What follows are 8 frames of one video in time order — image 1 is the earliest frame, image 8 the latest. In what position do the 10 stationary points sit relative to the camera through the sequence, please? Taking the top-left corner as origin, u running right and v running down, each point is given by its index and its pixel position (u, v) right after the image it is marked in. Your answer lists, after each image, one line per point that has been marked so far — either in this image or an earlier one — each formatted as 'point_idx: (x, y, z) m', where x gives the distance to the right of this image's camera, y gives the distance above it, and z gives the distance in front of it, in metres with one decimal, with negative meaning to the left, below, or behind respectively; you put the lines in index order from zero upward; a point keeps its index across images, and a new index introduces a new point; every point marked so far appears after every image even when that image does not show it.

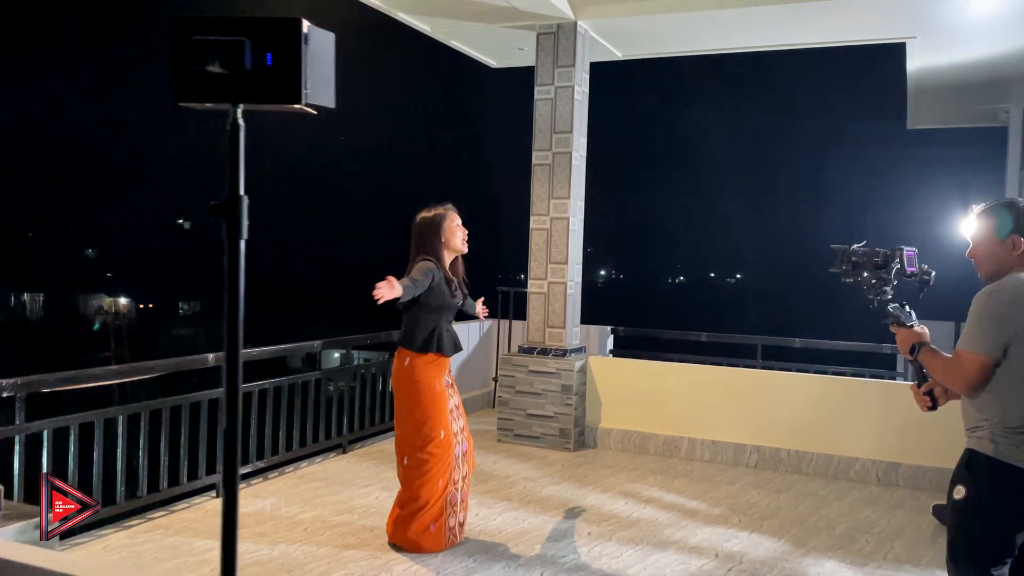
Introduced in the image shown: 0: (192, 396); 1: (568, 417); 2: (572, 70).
0: (-1.5, -0.5, +3.8) m
1: (+0.3, -0.8, +5.0) m
2: (+0.4, +1.3, +5.0) m
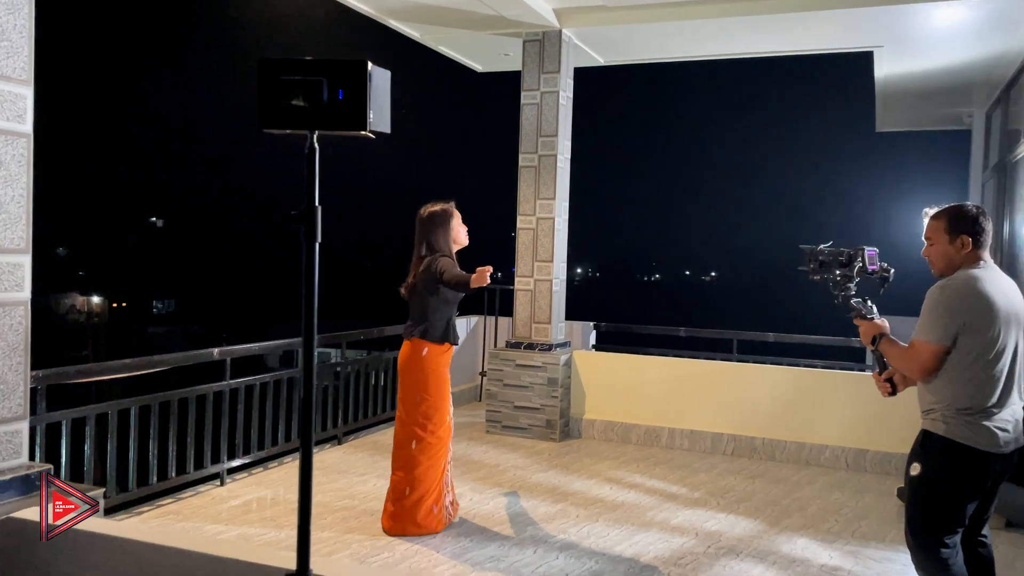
0: (-1.5, -0.5, +4.0) m
1: (+0.3, -0.8, +5.2) m
2: (+0.3, +1.3, +5.2) m
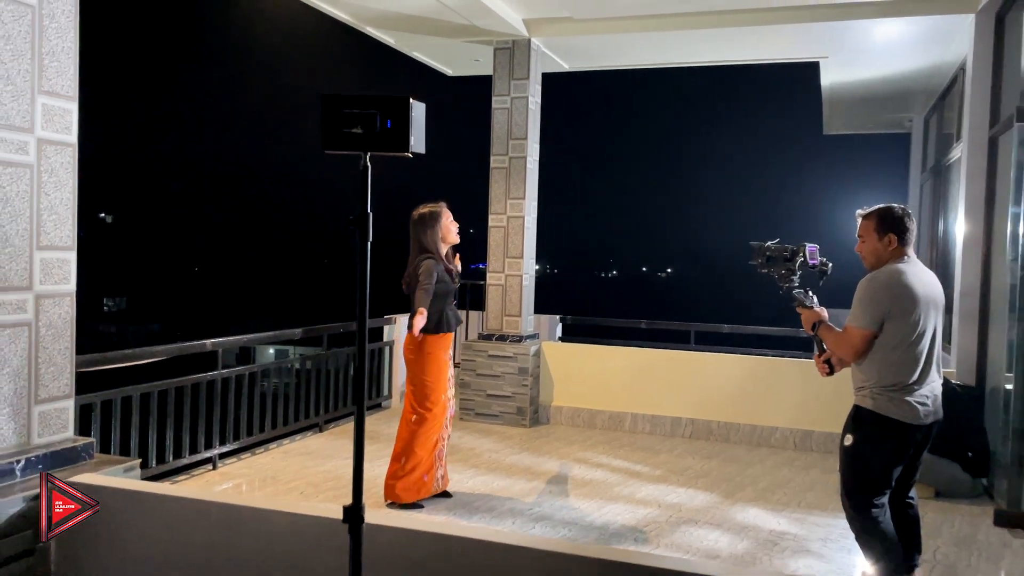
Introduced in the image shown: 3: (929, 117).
0: (-1.6, -0.5, +4.2) m
1: (+0.1, -0.7, +5.5) m
2: (+0.1, +1.4, +5.5) m
3: (+3.6, +1.5, +7.0) m
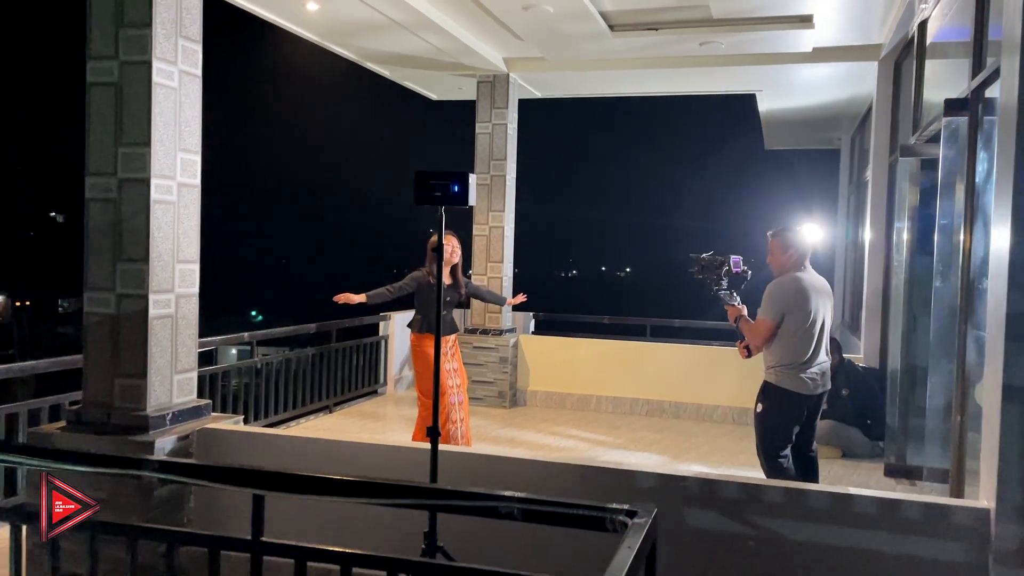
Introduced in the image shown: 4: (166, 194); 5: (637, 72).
0: (-1.7, -0.5, +5.0) m
1: (-0.1, -0.7, +6.4) m
2: (-0.1, +1.4, +6.4) m
3: (+3.4, +1.5, +8.1) m
4: (-1.2, +0.3, +2.8) m
5: (+0.9, +1.6, +6.1) m
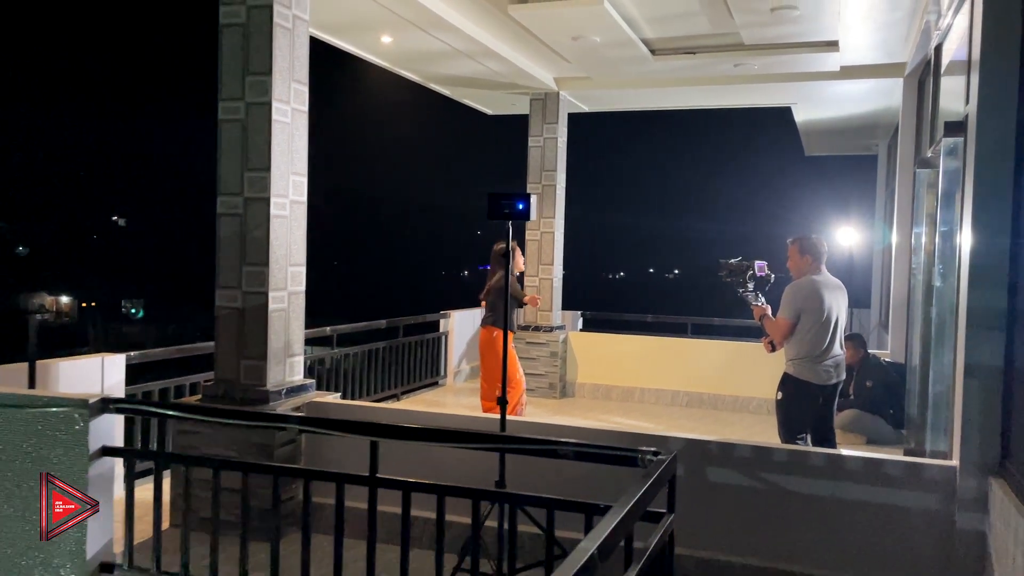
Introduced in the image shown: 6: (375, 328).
0: (-1.4, -0.5, +5.6) m
1: (+0.4, -0.7, +6.9) m
2: (+0.4, +1.4, +6.9) m
3: (+3.9, +1.5, +8.4) m
4: (-1.0, +0.3, +3.5) m
5: (+1.3, +1.6, +6.6) m
6: (-1.1, -0.3, +6.4) m
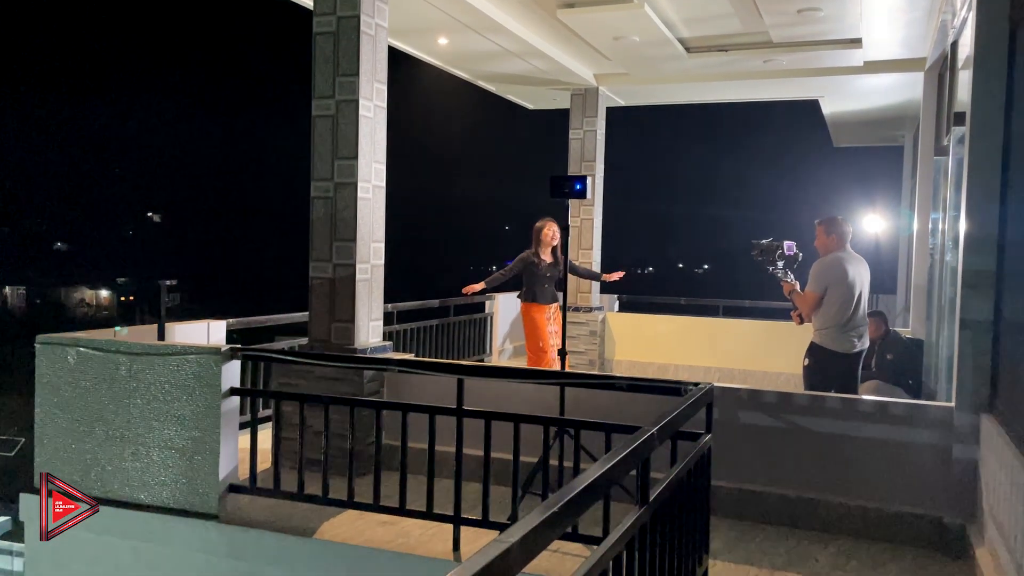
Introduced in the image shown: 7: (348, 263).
0: (-1.0, -0.3, +6.2) m
1: (+0.7, -0.6, +7.4) m
2: (+0.8, +1.5, +7.4) m
3: (+4.3, +1.6, +8.8) m
4: (-0.7, +0.5, +4.0) m
5: (+1.7, +1.7, +7.0) m
6: (-0.7, -0.2, +6.9) m
7: (-0.8, +0.1, +4.0) m
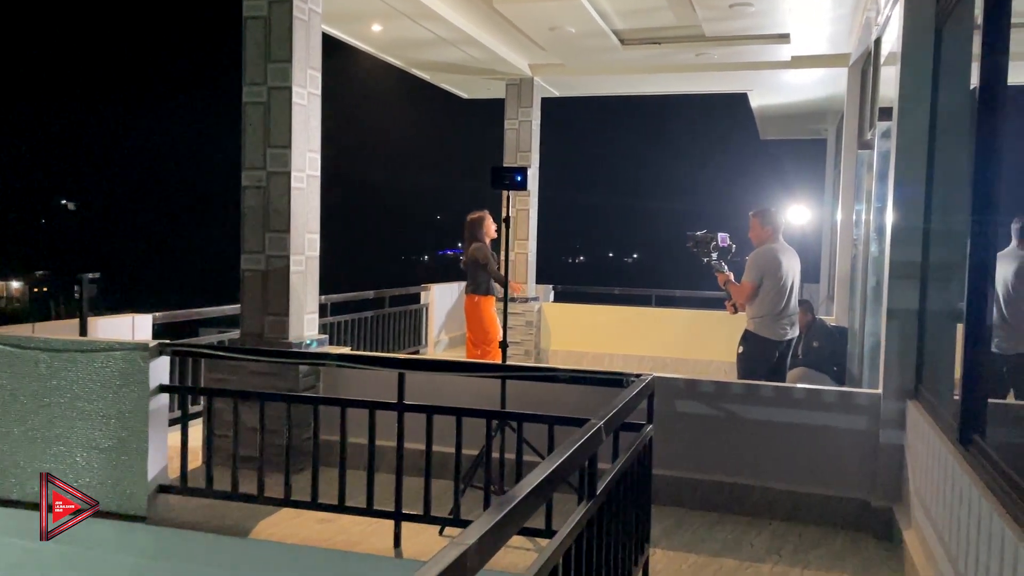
0: (-1.5, -0.3, +6.0) m
1: (+0.2, -0.5, +7.4) m
2: (+0.2, +1.6, +7.4) m
3: (+3.6, +1.7, +9.1) m
4: (-1.0, +0.5, +3.9) m
5: (+1.1, +1.8, +7.1) m
6: (-1.2, -0.1, +6.8) m
7: (-1.1, +0.2, +3.9) m
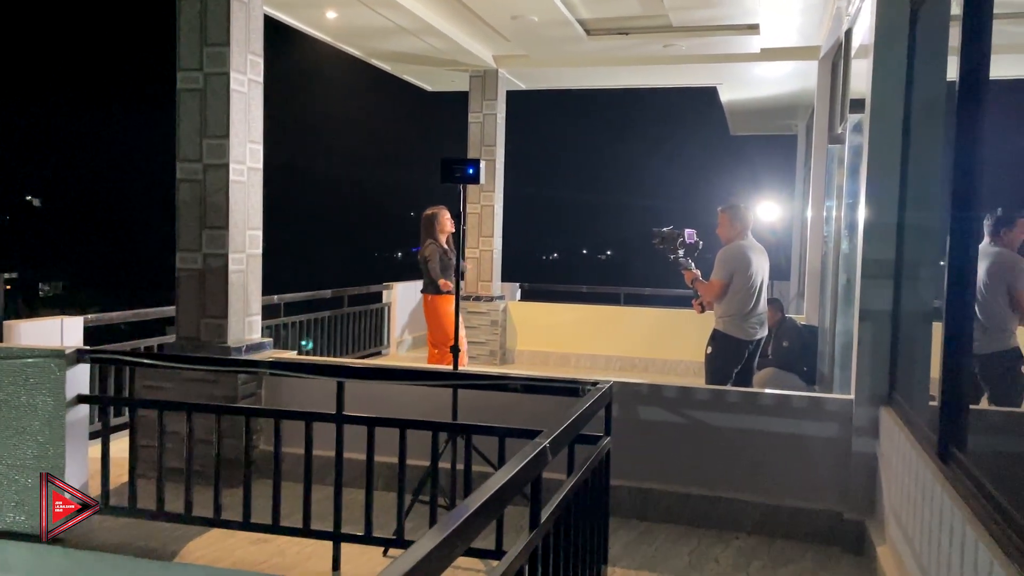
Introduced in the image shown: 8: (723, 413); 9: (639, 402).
0: (-1.8, -0.3, +5.8) m
1: (-0.1, -0.5, +7.2) m
2: (-0.2, +1.6, +7.2) m
3: (+3.2, +1.8, +9.0) m
4: (-1.2, +0.5, +3.6) m
5: (+0.8, +1.9, +6.9) m
6: (-1.5, -0.1, +6.6) m
7: (-1.3, +0.2, +3.6) m
8: (+0.8, -0.5, +3.2) m
9: (+0.5, -0.5, +3.3) m
